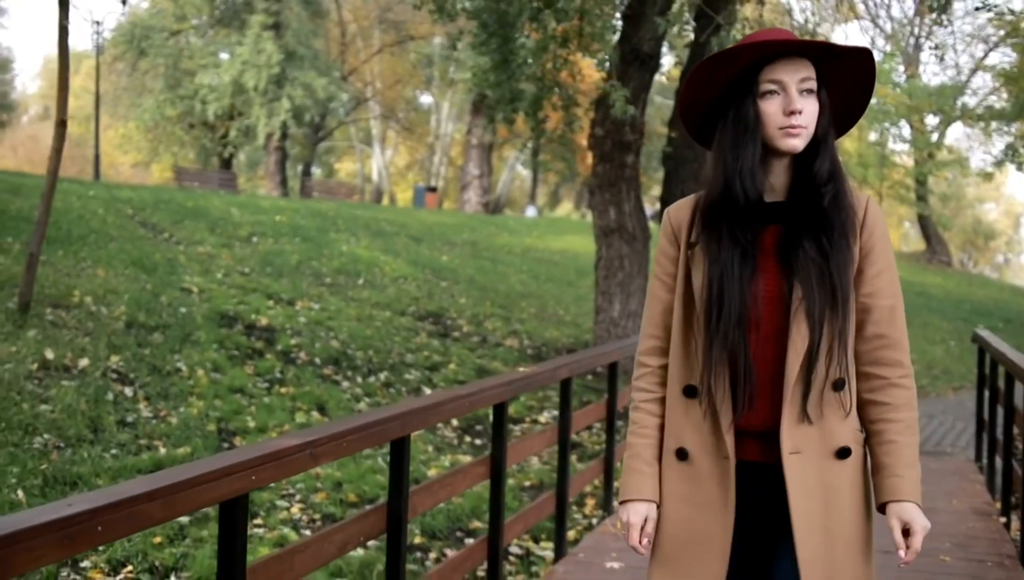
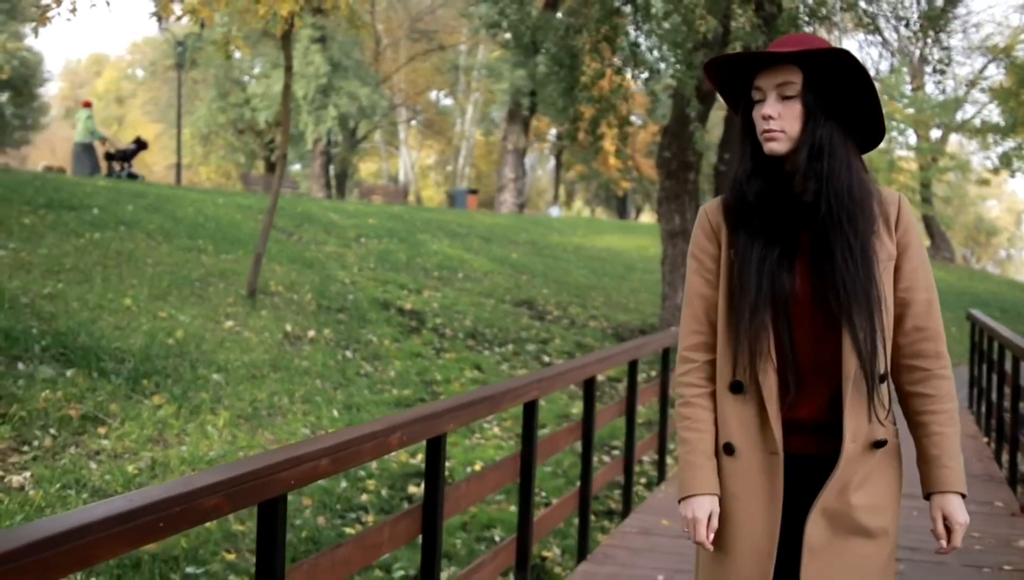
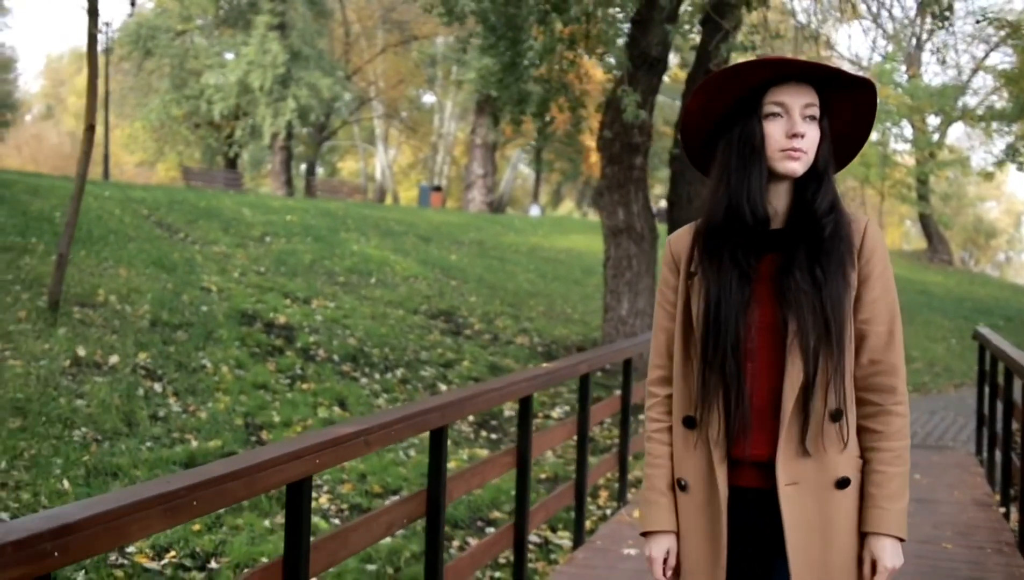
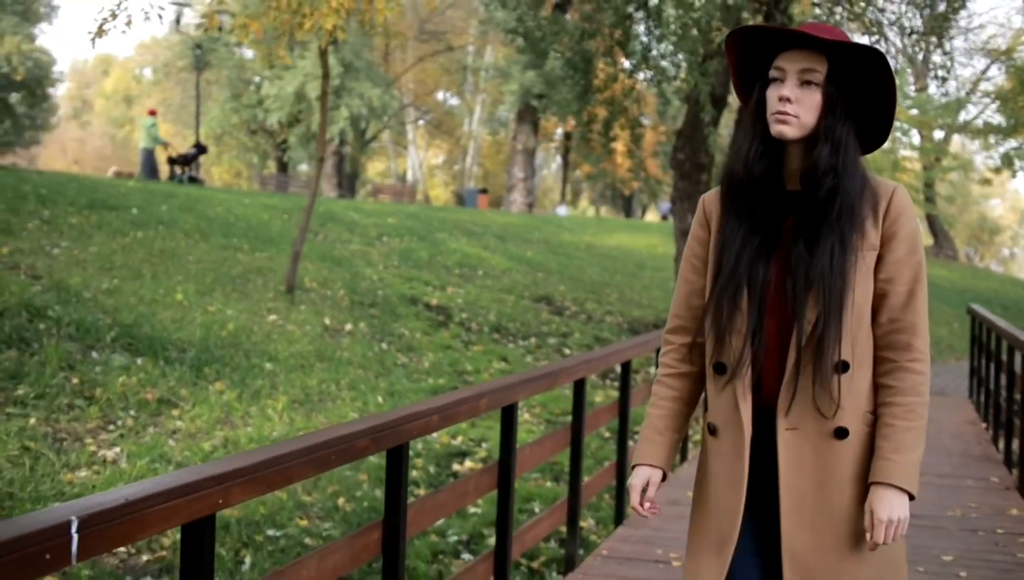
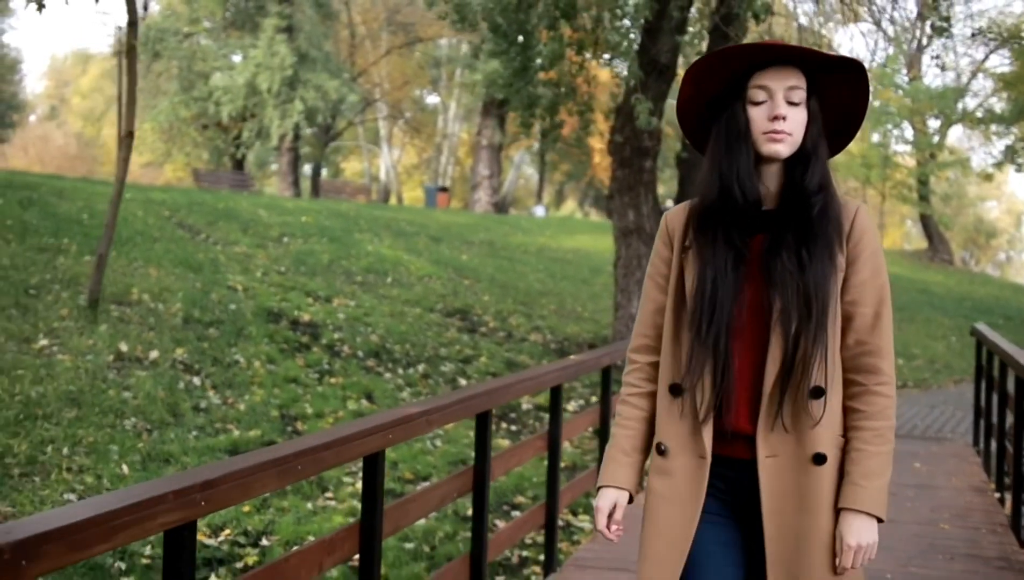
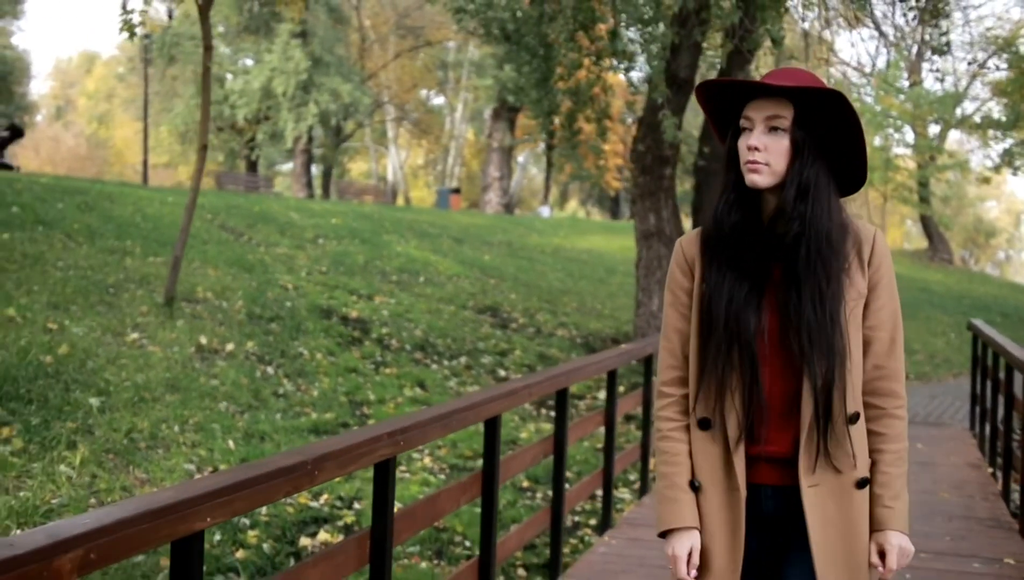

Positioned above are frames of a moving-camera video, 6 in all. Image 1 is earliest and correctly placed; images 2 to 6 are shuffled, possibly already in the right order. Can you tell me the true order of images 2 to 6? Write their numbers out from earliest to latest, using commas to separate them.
3, 5, 6, 2, 4
